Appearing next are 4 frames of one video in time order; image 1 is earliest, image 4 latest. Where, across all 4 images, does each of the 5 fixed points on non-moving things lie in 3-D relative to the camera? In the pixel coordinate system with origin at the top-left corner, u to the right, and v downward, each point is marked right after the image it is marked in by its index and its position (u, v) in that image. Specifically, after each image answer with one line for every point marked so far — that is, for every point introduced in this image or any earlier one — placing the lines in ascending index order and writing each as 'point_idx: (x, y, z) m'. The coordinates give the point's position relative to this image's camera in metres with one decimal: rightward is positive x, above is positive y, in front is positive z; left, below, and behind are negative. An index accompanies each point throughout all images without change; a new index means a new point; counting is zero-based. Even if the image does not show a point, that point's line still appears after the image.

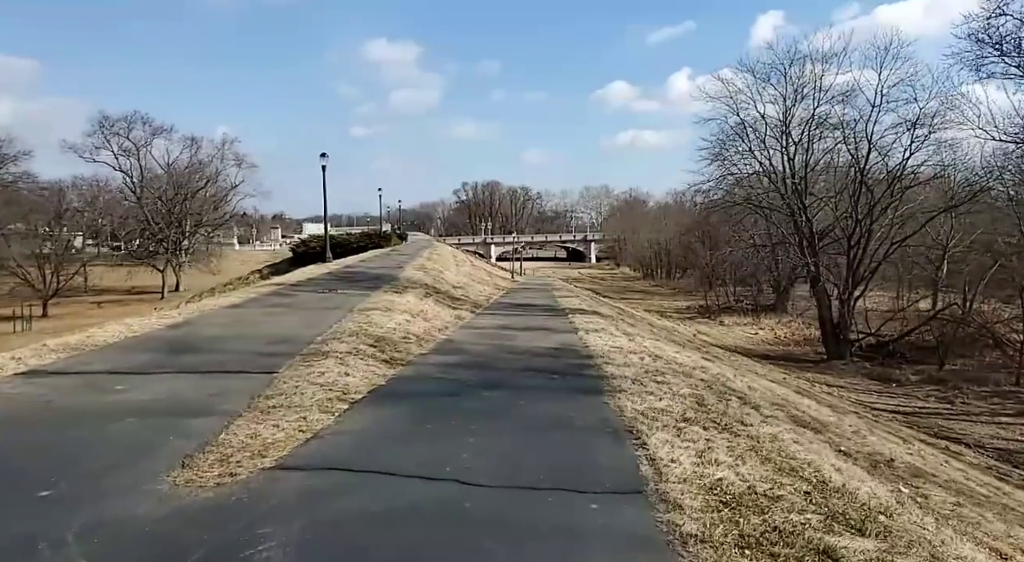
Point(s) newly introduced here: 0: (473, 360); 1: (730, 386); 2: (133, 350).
0: (-0.5, -1.1, +10.9) m
1: (+2.9, -1.4, +11.1) m
2: (-4.4, -0.8, +9.5) m
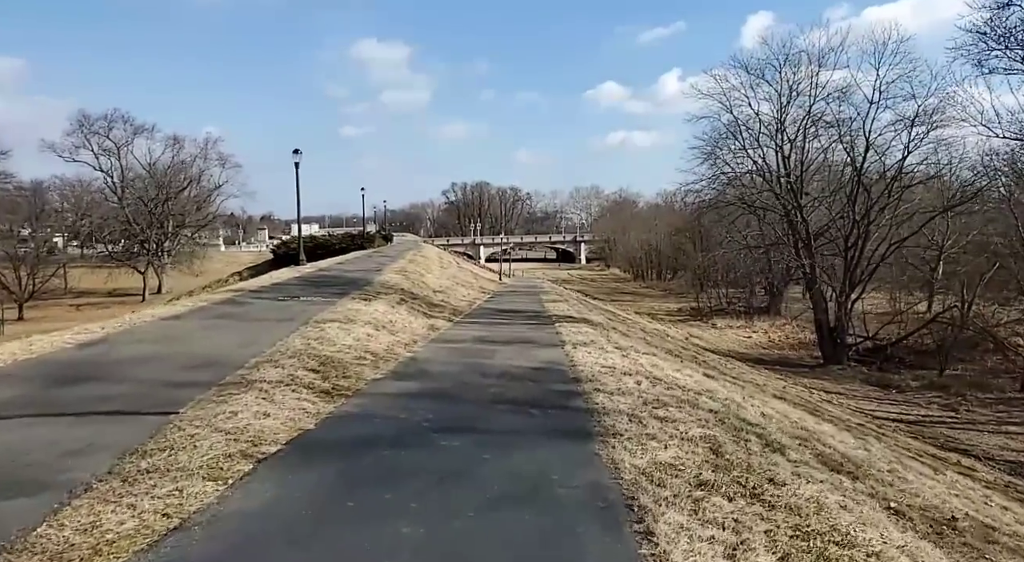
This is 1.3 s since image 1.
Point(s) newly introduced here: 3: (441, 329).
0: (-0.8, -1.2, +9.0) m
1: (+2.6, -1.5, +9.3) m
2: (-4.7, -0.9, +7.7) m
3: (-1.5, -1.0, +16.7) m
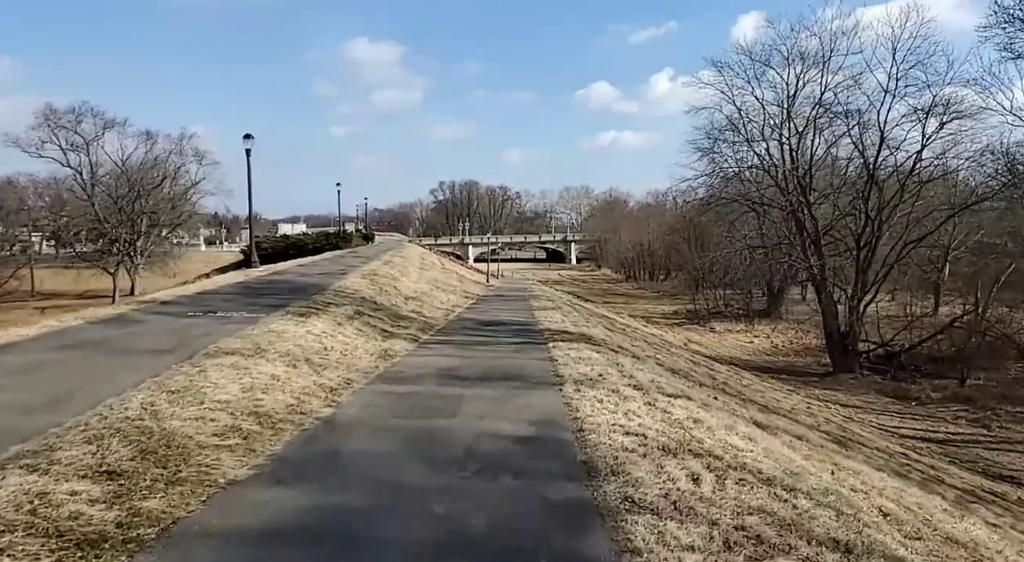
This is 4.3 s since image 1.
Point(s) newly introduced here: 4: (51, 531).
0: (-1.1, -1.3, +4.9) m
1: (+2.4, -1.7, +5.2) m
2: (-4.9, -1.1, +3.5) m
3: (-1.8, -1.1, +12.6) m
4: (-2.3, -1.2, +4.2) m
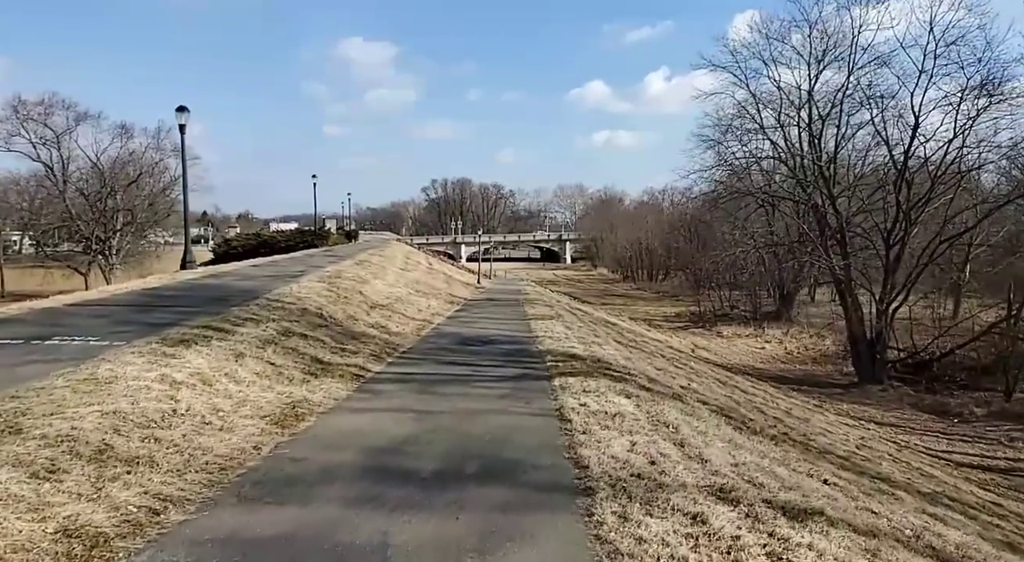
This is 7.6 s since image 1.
0: (-1.1, -1.5, 0.0) m
1: (+2.3, -1.8, +0.3) m
2: (-5.0, -1.2, -1.4) m
3: (-1.9, -1.3, +7.7) m
4: (-2.3, -1.3, -0.7) m
